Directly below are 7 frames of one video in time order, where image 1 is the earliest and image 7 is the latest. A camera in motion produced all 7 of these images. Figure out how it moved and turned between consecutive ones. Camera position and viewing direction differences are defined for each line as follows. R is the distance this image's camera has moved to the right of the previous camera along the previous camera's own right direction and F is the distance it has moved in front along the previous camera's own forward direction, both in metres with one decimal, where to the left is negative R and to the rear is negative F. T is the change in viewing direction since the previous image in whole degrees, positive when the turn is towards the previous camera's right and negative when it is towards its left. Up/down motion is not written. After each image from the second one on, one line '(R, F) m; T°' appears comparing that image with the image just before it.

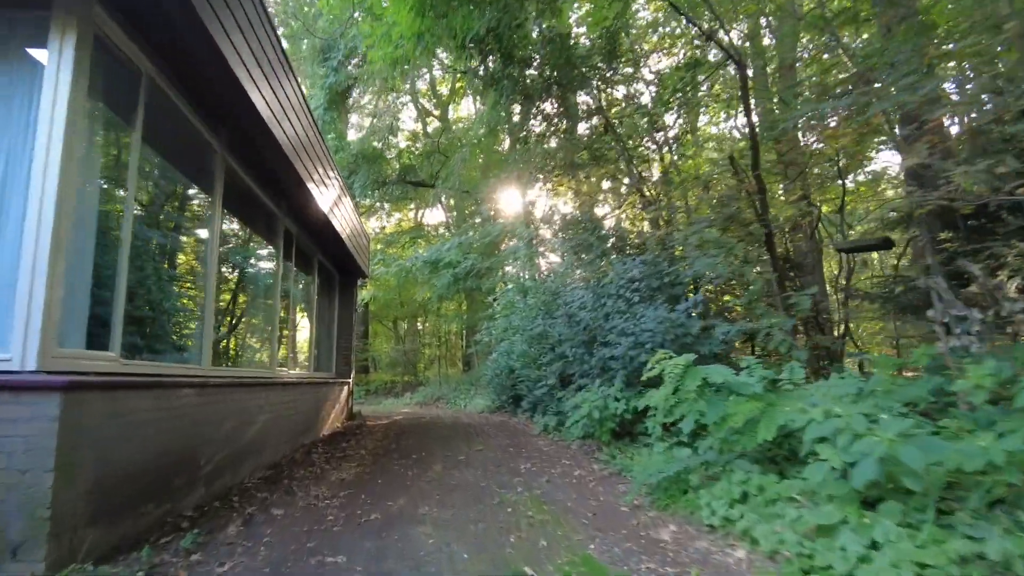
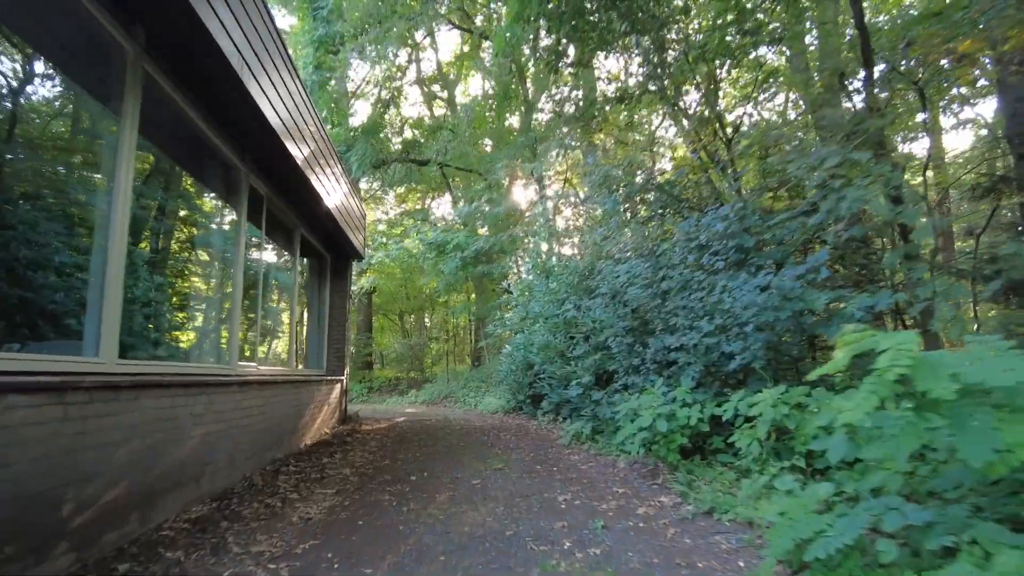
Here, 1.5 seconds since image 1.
(-0.2, +1.7) m; -1°
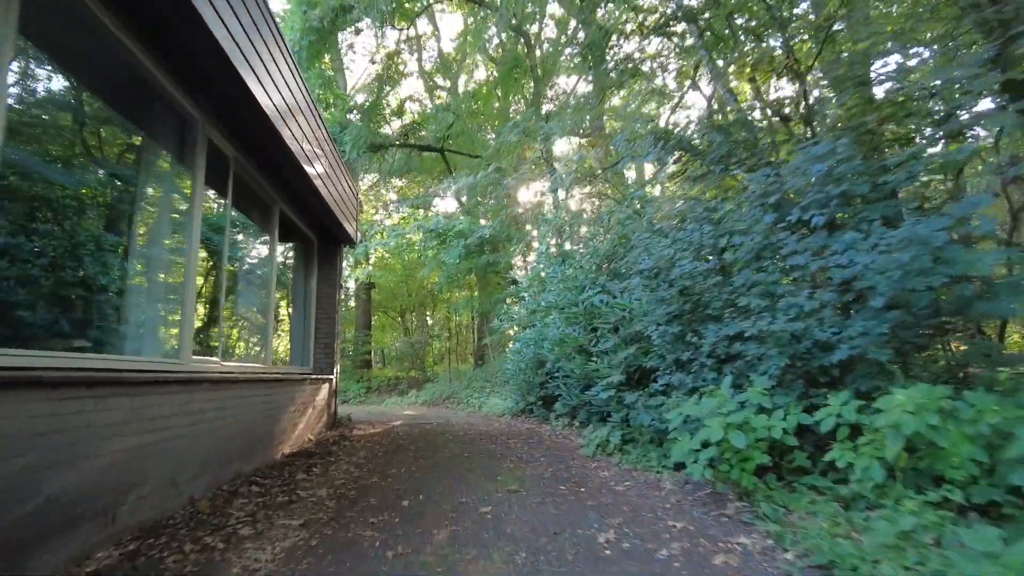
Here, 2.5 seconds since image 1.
(-0.1, +1.1) m; 0°
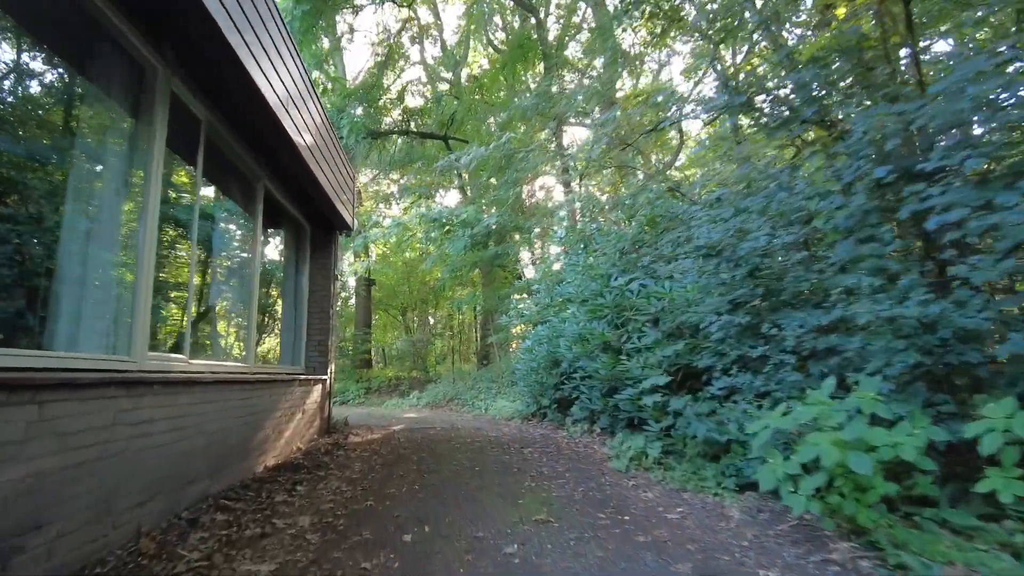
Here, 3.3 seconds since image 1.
(-0.2, +0.9) m; 0°
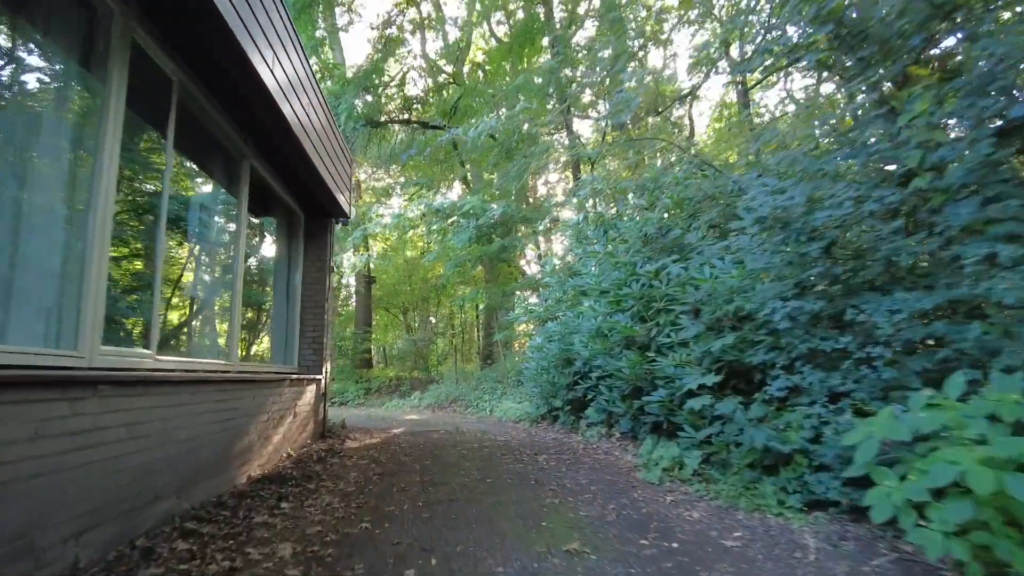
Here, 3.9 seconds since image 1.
(-0.1, +0.7) m; 0°
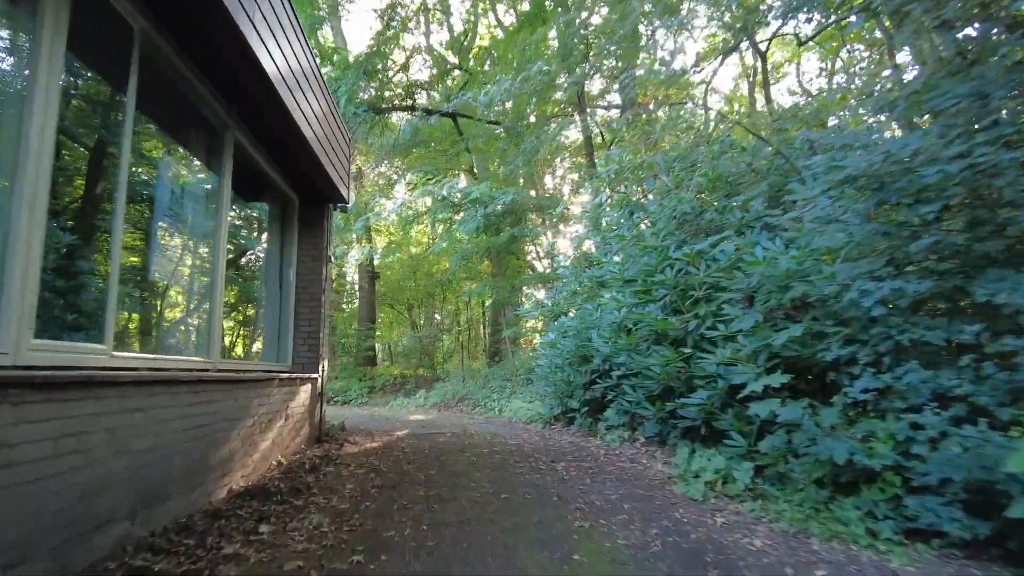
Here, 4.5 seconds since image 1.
(-0.1, +0.6) m; 0°
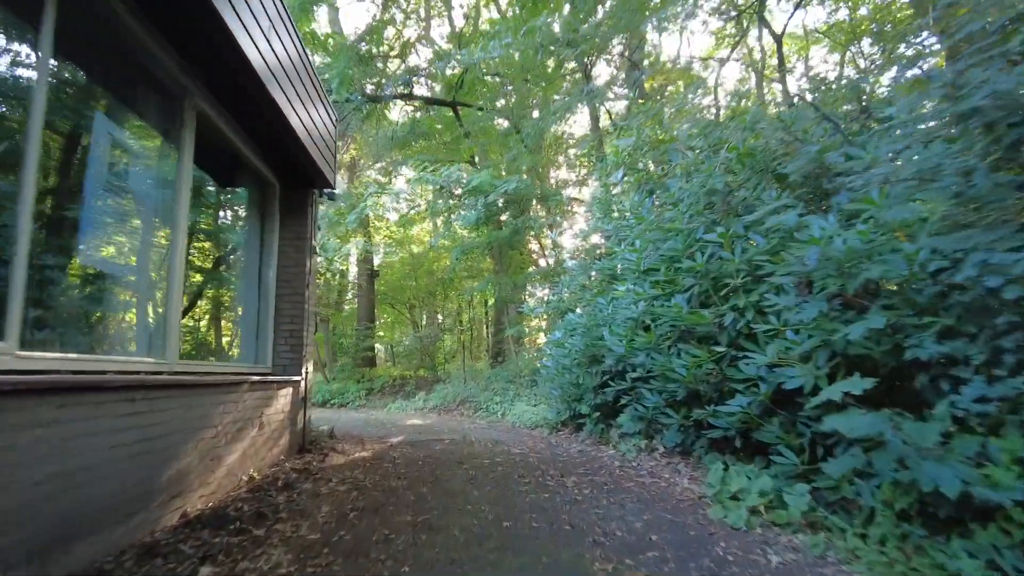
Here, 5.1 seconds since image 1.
(0.0, +0.7) m; 0°
